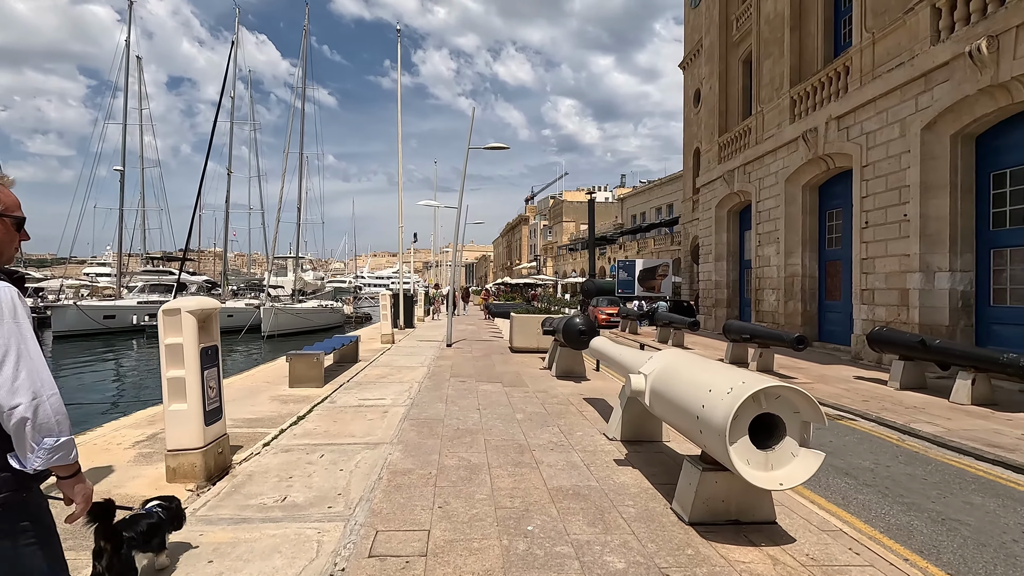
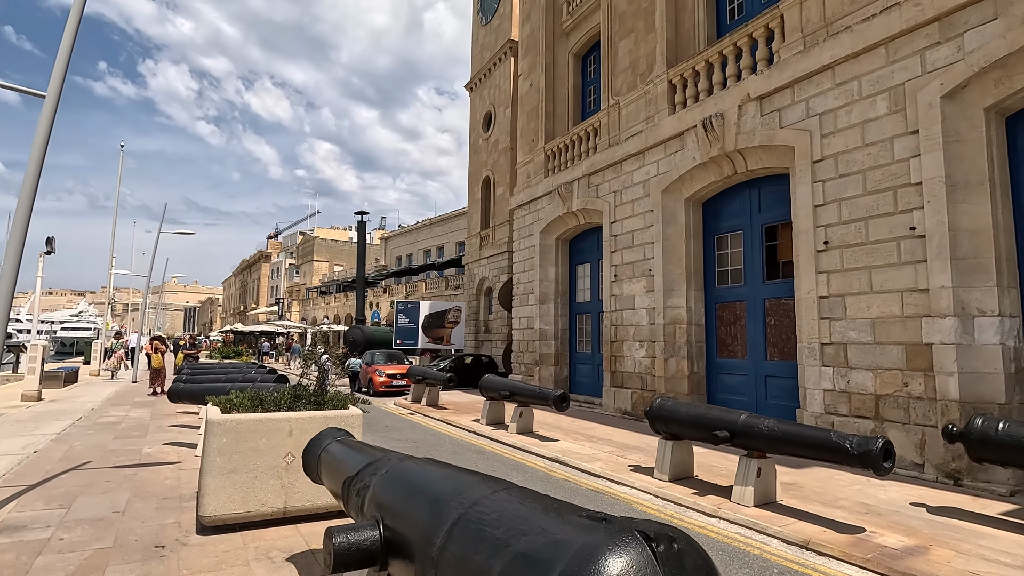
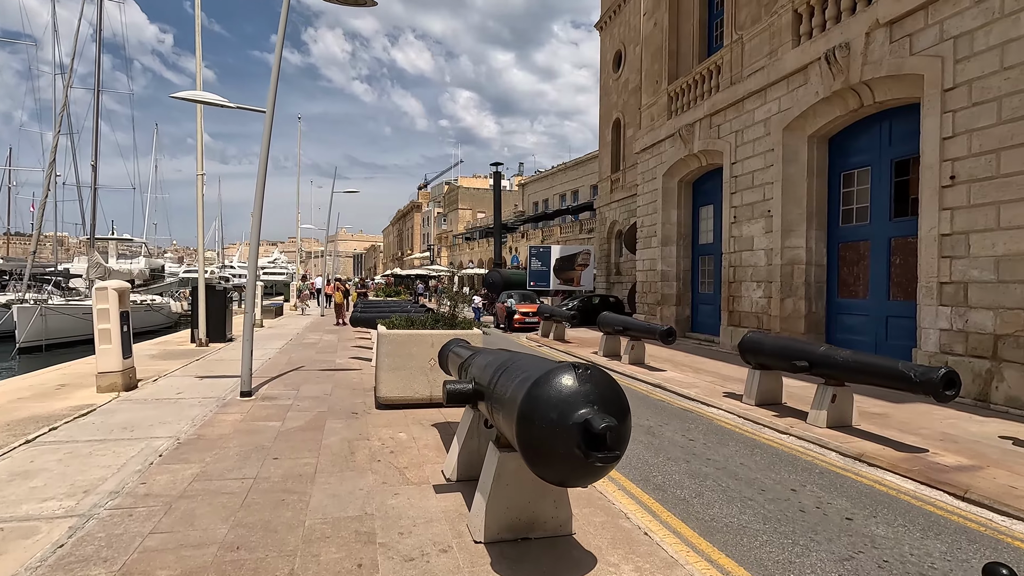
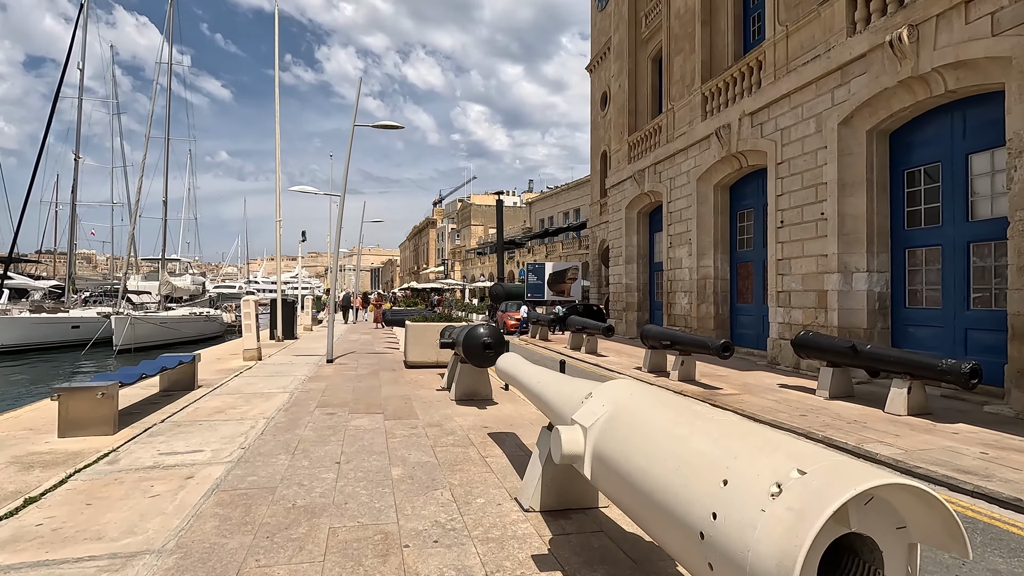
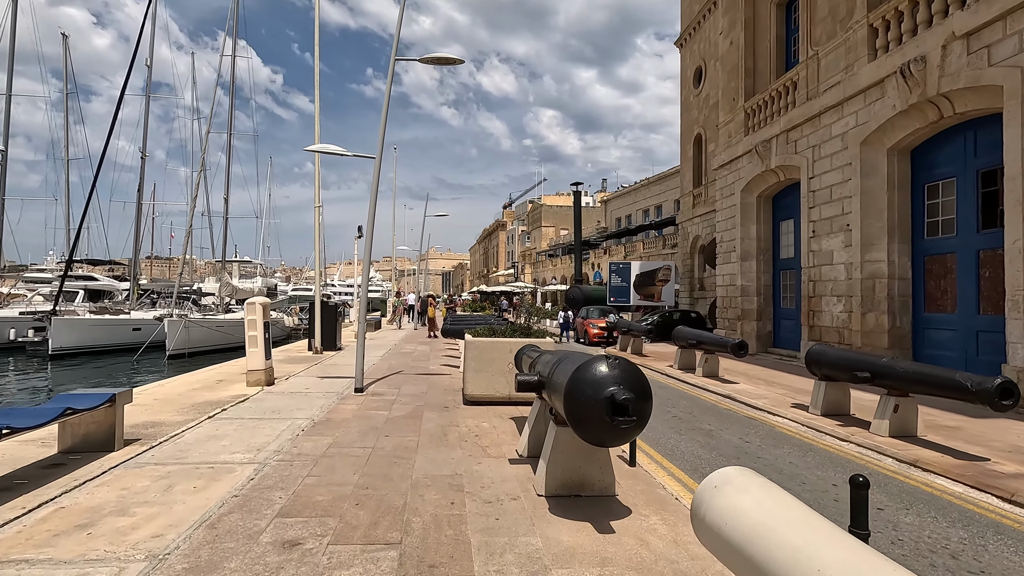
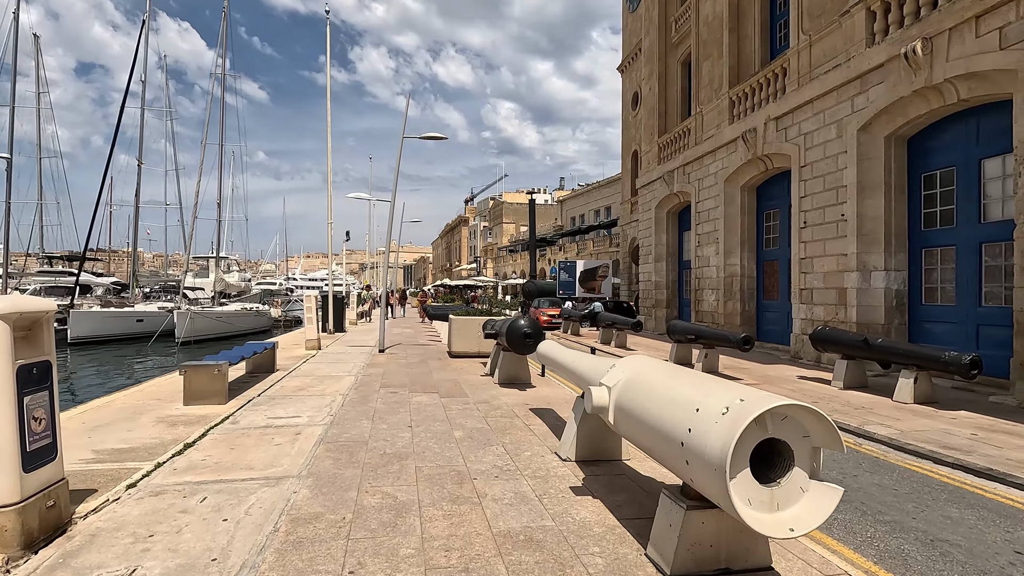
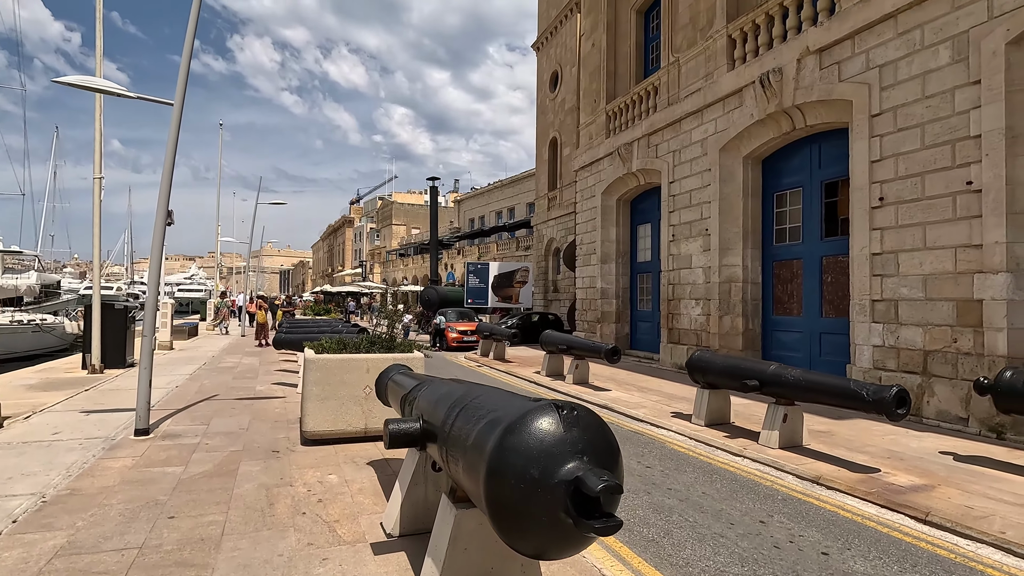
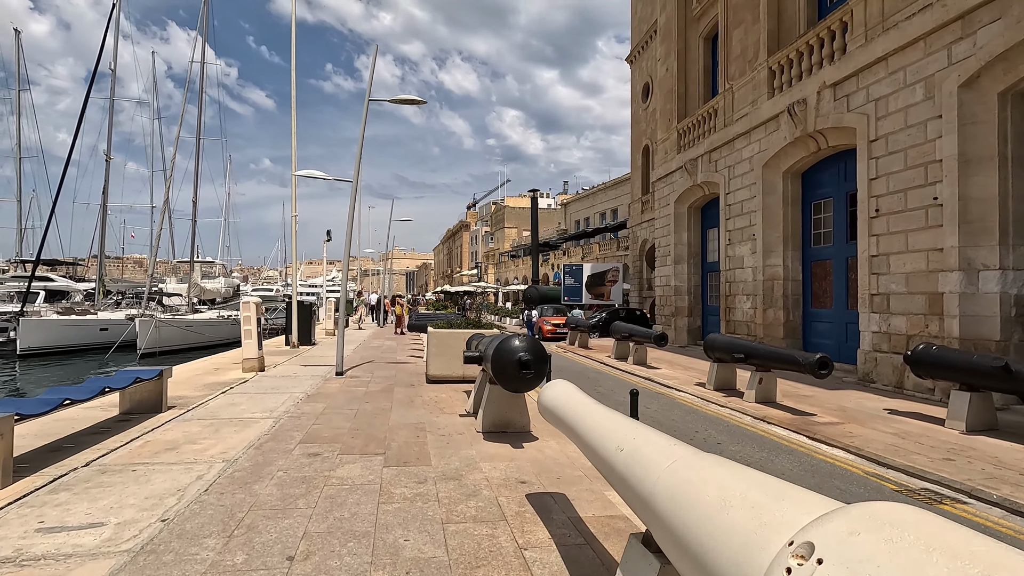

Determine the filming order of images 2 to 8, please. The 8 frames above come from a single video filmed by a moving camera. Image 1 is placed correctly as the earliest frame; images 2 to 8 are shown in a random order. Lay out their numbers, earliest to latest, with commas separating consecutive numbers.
6, 4, 8, 5, 3, 7, 2
